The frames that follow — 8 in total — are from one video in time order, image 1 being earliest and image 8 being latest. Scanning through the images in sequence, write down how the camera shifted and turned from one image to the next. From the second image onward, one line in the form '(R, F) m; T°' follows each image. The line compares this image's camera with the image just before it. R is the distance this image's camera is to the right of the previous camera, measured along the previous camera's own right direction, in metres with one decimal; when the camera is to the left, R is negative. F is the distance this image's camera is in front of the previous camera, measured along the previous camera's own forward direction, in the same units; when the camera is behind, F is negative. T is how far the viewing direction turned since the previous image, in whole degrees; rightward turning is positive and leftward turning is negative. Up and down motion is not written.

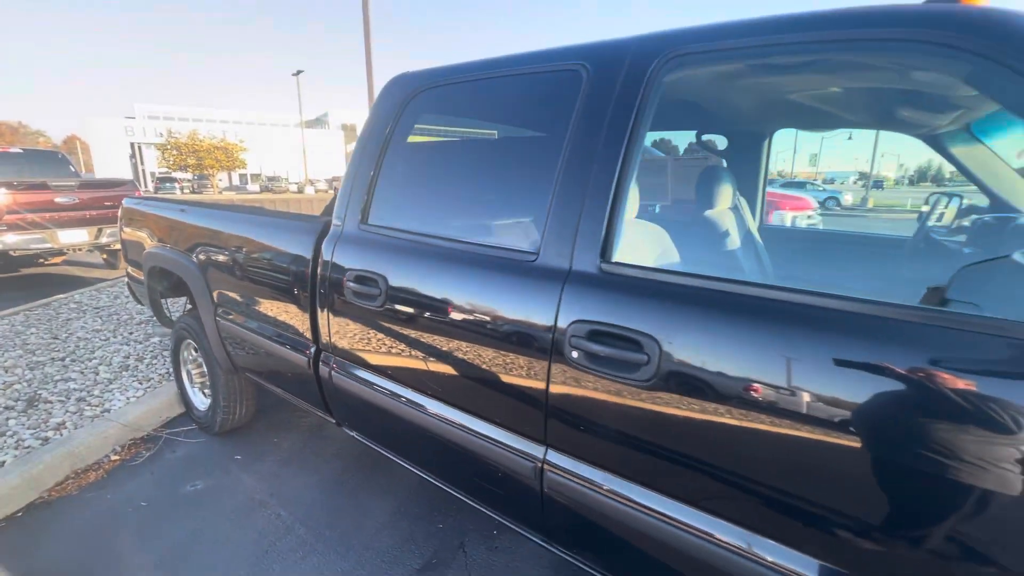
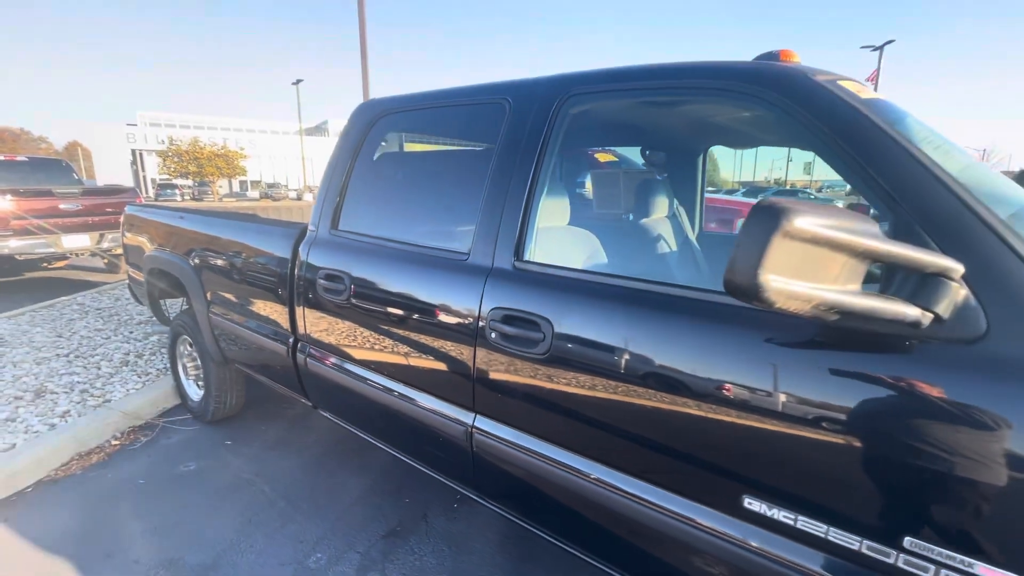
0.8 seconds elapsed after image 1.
(+0.2, -0.3) m; 0°
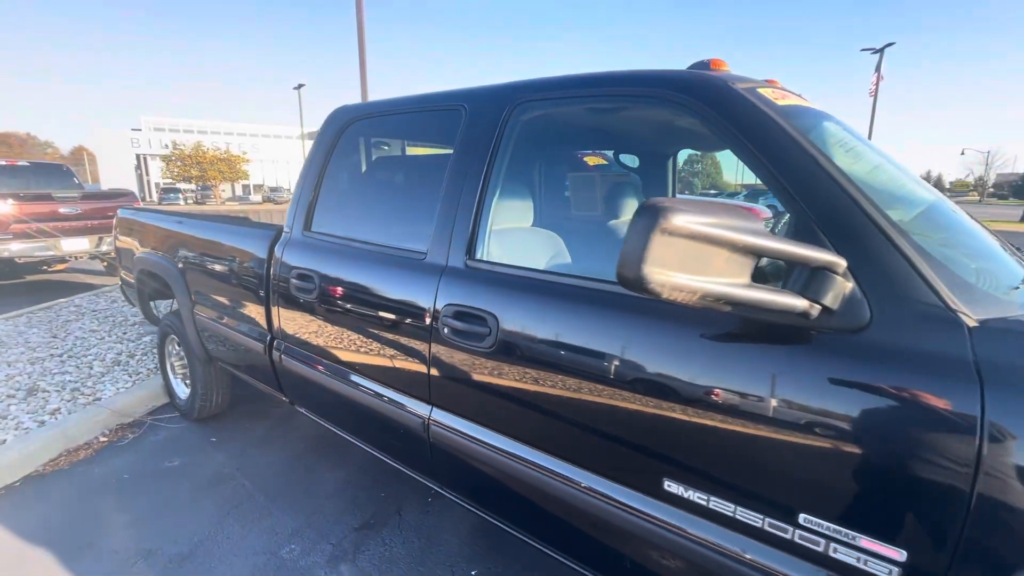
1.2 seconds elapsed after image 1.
(+0.2, -0.1) m; 0°
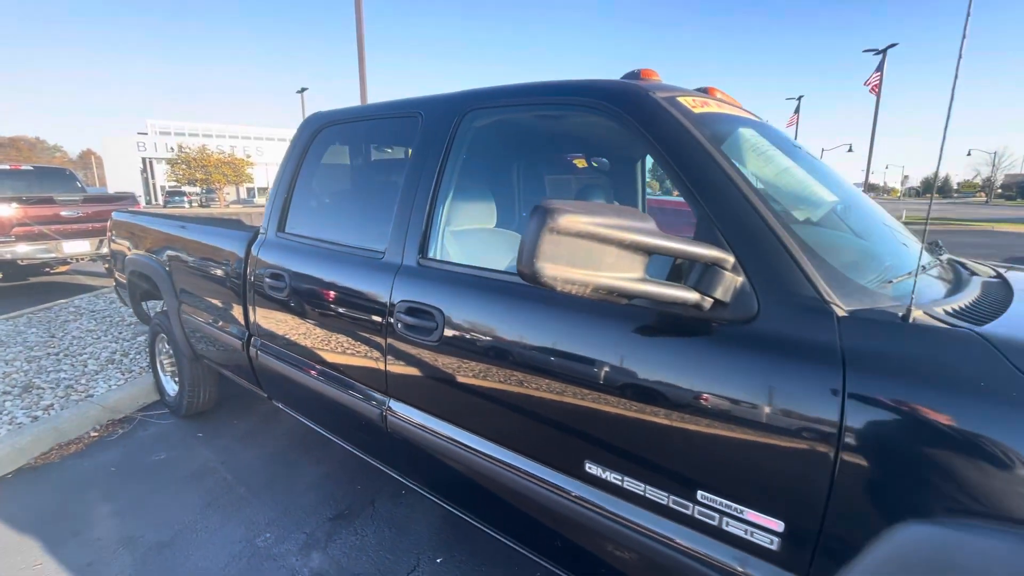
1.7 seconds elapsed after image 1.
(+0.2, -0.1) m; -1°
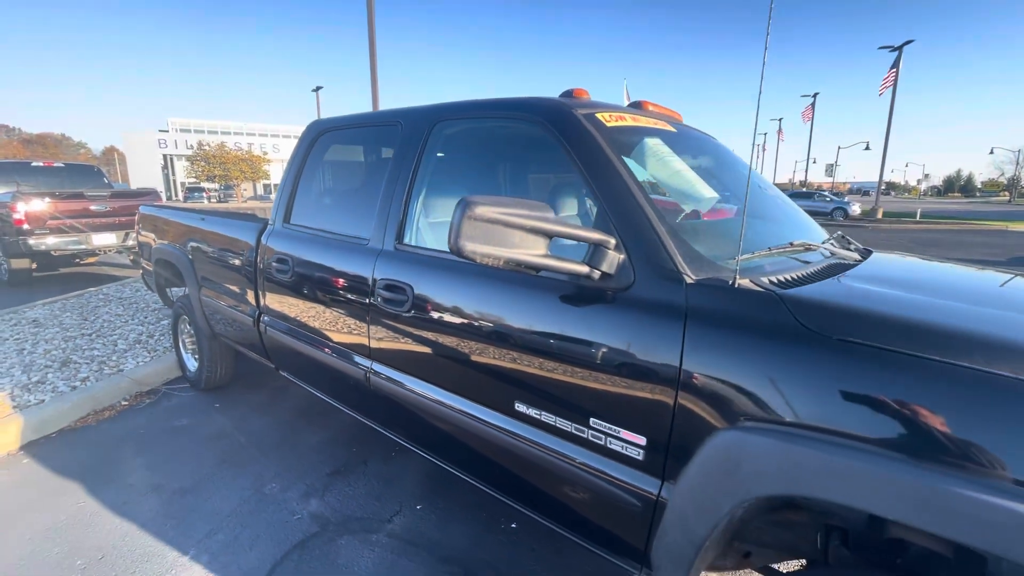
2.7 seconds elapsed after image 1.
(+0.2, -0.3) m; -2°
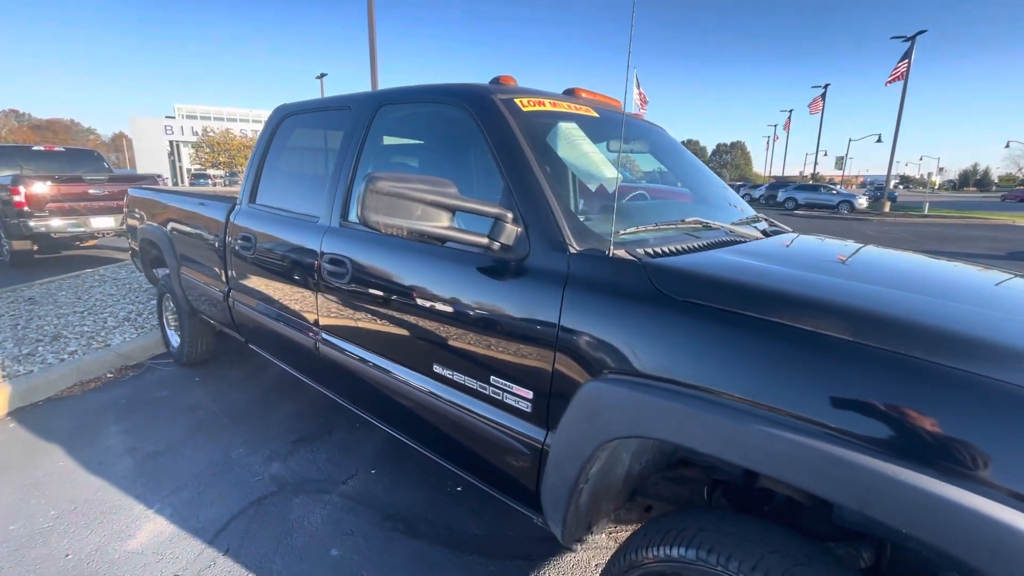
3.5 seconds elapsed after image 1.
(+0.3, -0.1) m; -1°
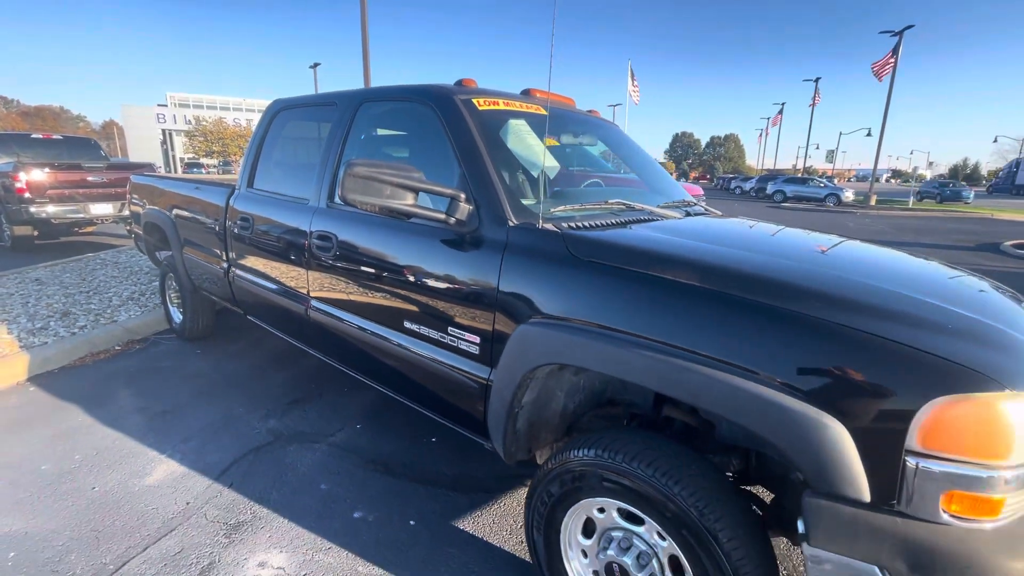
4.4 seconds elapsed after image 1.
(+0.2, -0.4) m; +1°
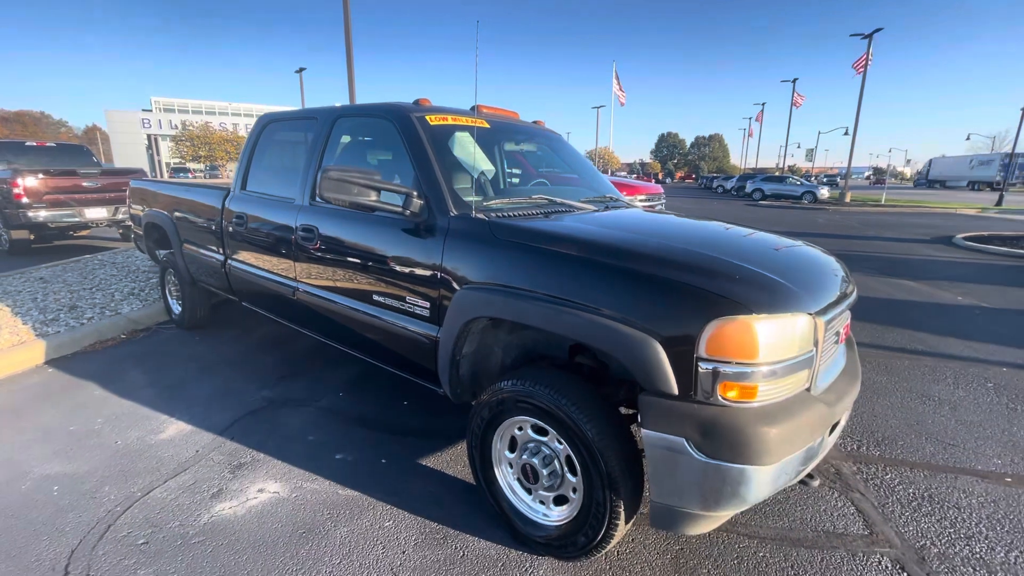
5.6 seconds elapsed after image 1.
(+0.2, -0.6) m; +1°
